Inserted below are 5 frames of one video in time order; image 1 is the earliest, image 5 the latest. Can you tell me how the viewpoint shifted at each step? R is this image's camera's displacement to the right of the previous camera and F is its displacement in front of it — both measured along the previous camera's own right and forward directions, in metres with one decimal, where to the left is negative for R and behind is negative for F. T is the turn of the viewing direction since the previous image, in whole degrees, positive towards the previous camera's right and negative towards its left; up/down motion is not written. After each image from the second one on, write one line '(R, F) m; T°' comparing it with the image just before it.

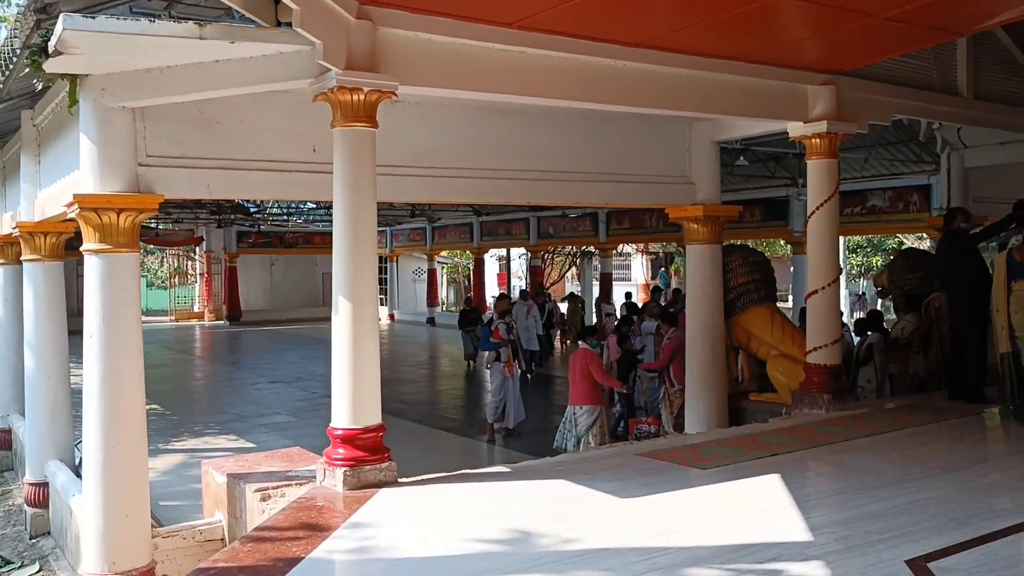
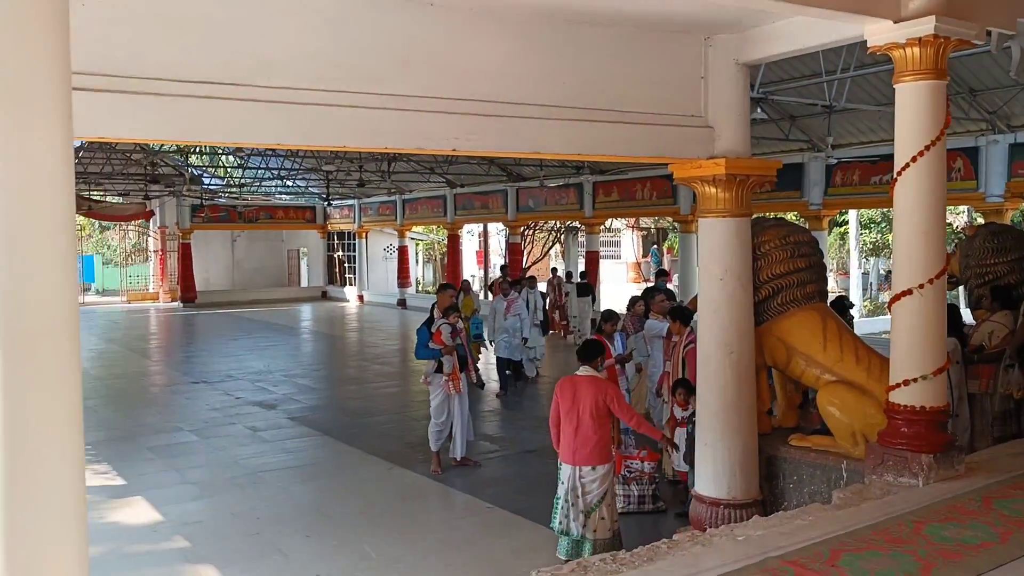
(+0.3, +2.0) m; +1°
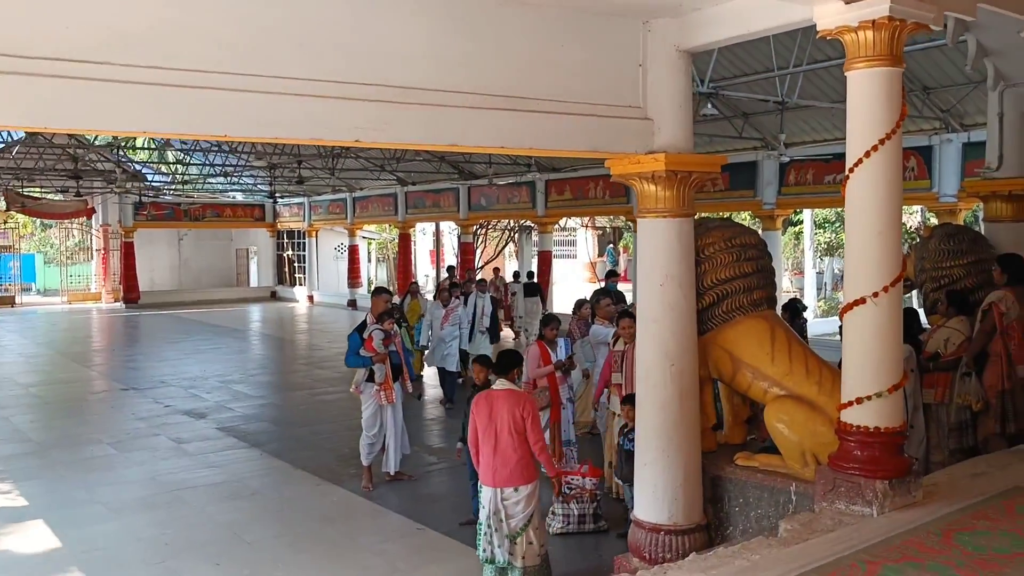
(+0.2, +0.4) m; +3°
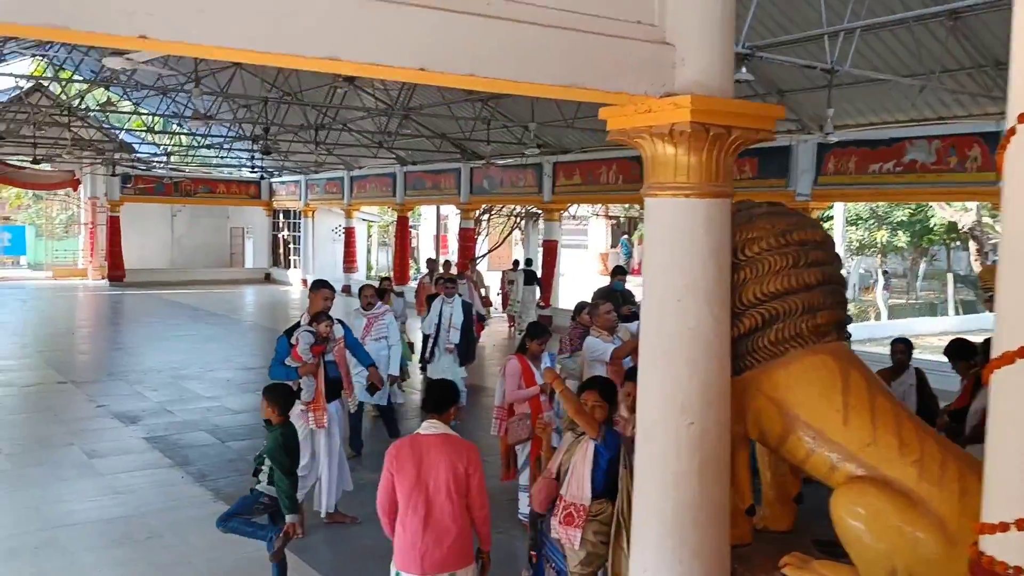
(+0.2, +1.3) m; -1°
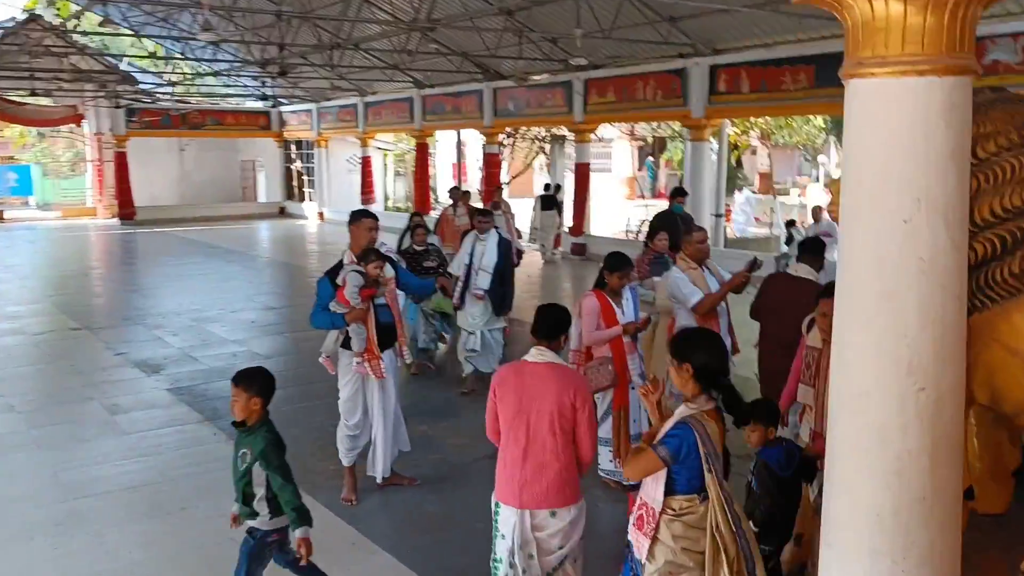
(-0.3, +0.7) m; -1°
